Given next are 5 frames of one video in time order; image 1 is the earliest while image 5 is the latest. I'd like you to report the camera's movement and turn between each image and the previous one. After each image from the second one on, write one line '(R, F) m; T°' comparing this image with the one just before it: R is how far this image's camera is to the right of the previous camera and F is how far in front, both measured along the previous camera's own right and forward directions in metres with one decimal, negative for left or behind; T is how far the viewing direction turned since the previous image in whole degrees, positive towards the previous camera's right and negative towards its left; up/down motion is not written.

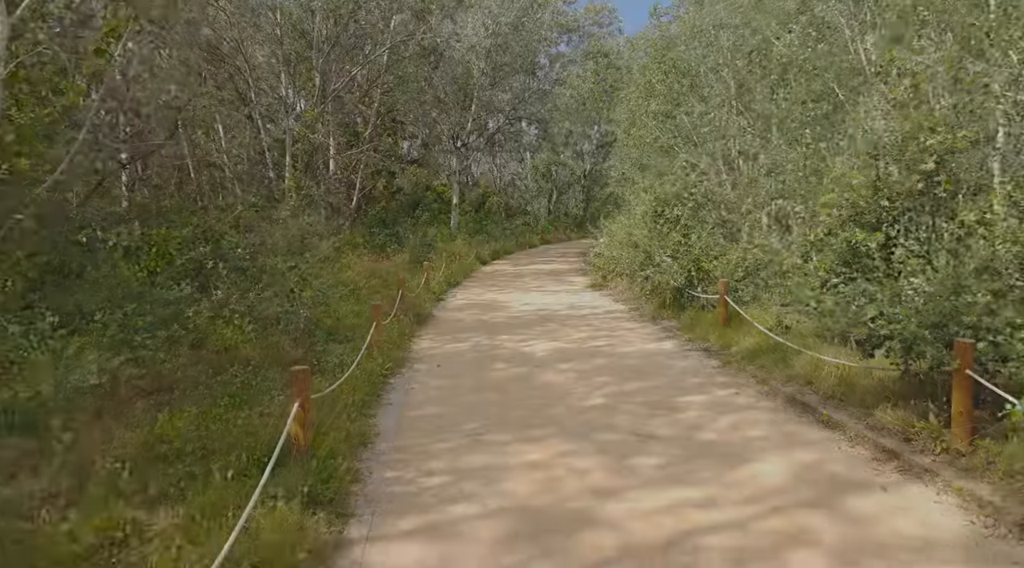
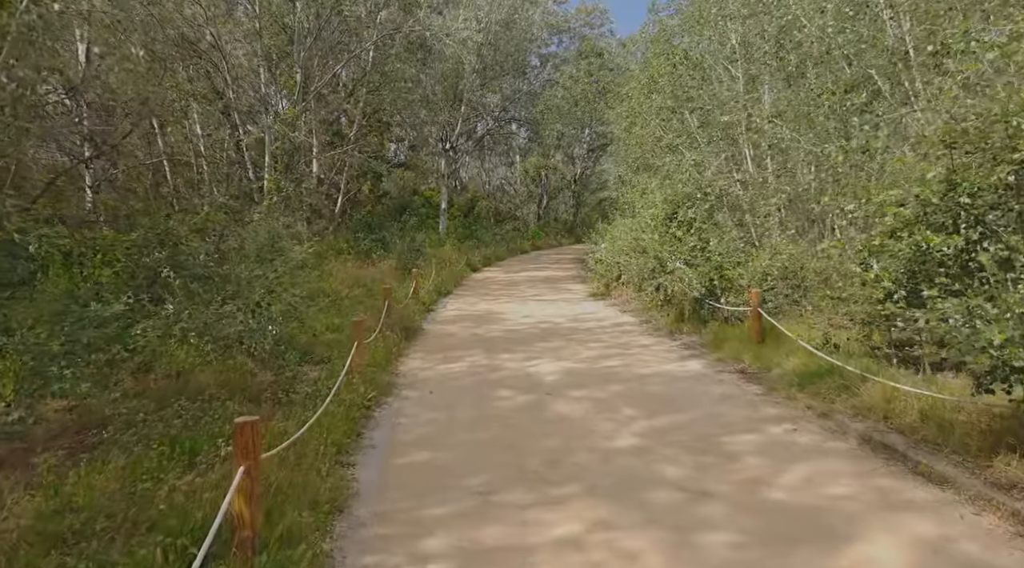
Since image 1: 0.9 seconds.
(-0.2, +1.4) m; +1°
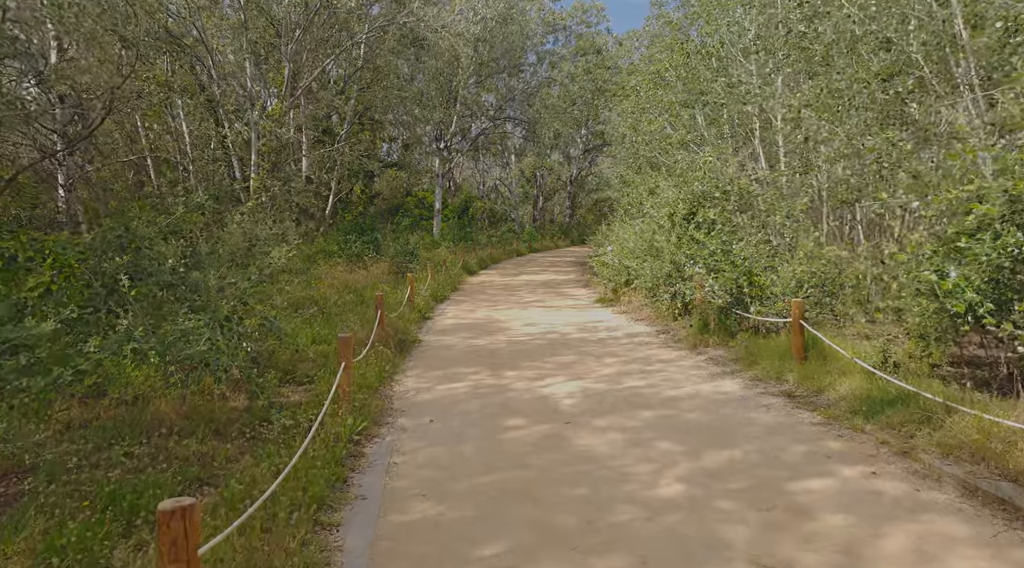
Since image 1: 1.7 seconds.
(-0.2, +1.1) m; +1°
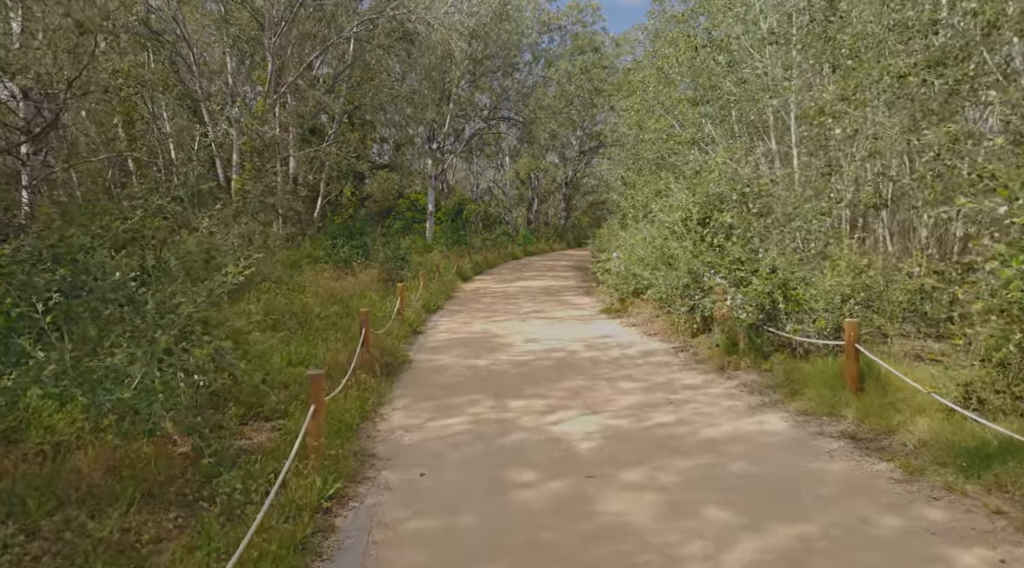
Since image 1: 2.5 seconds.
(-0.1, +1.2) m; +1°
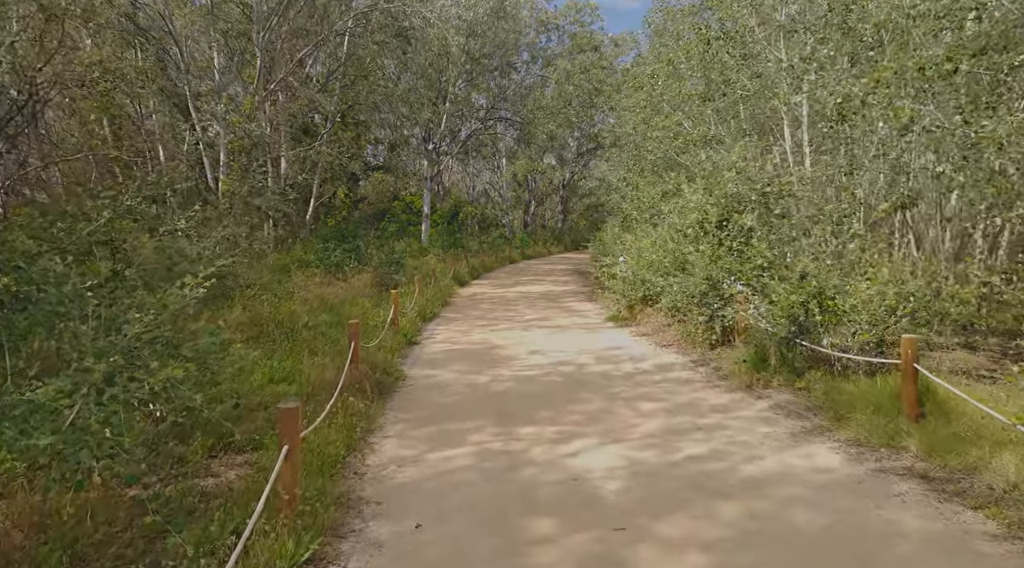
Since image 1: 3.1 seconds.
(-0.1, +0.9) m; 0°
